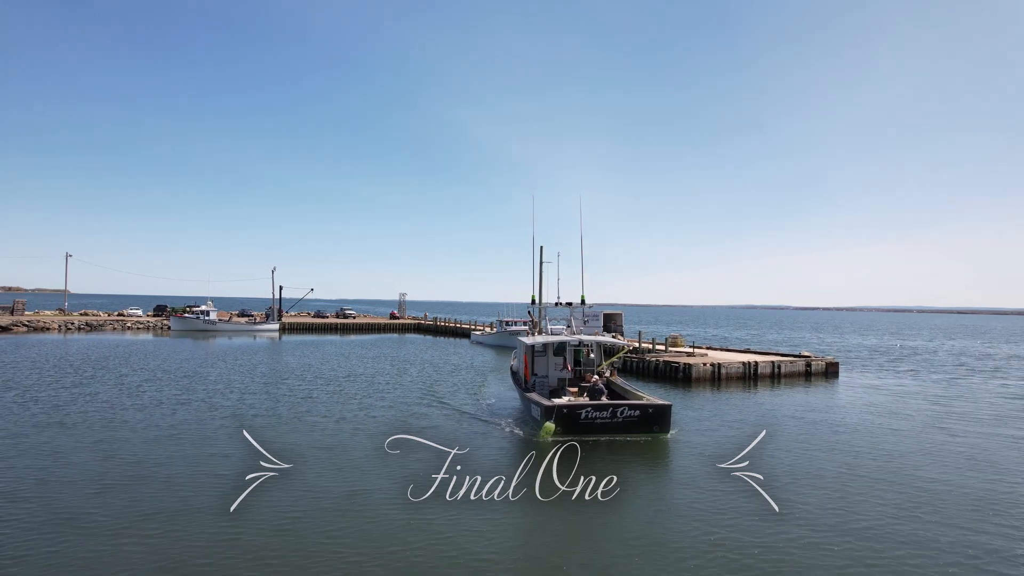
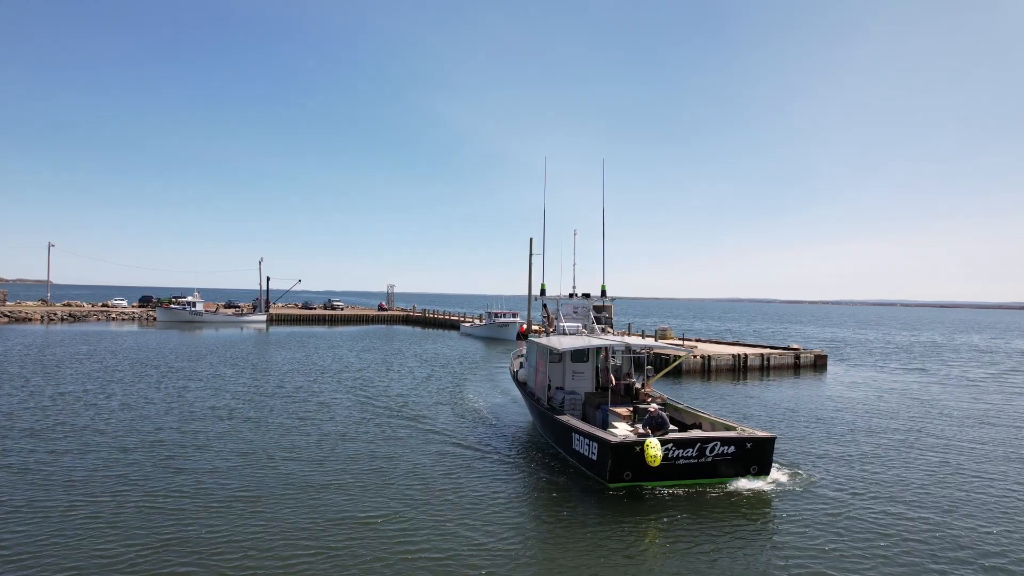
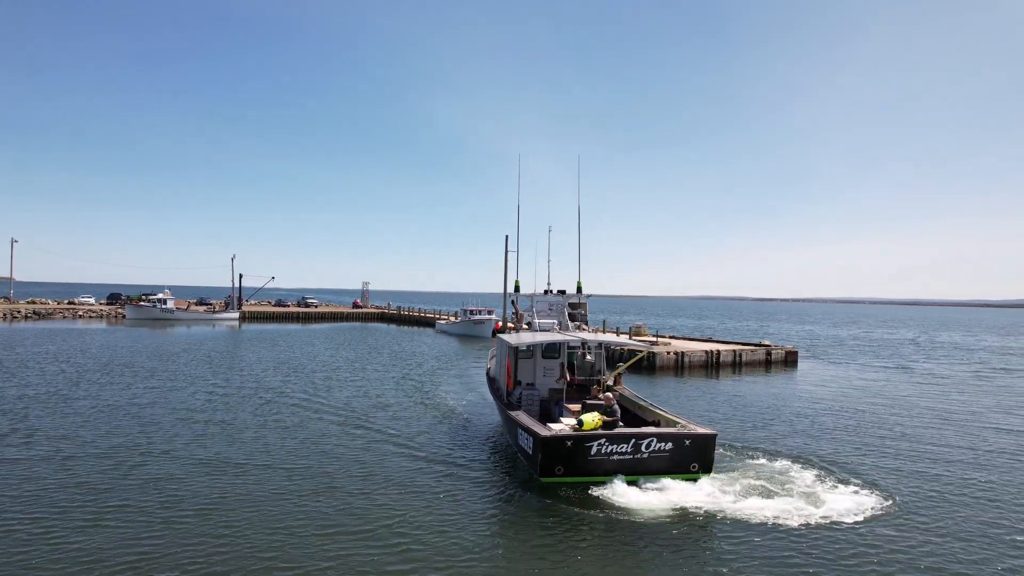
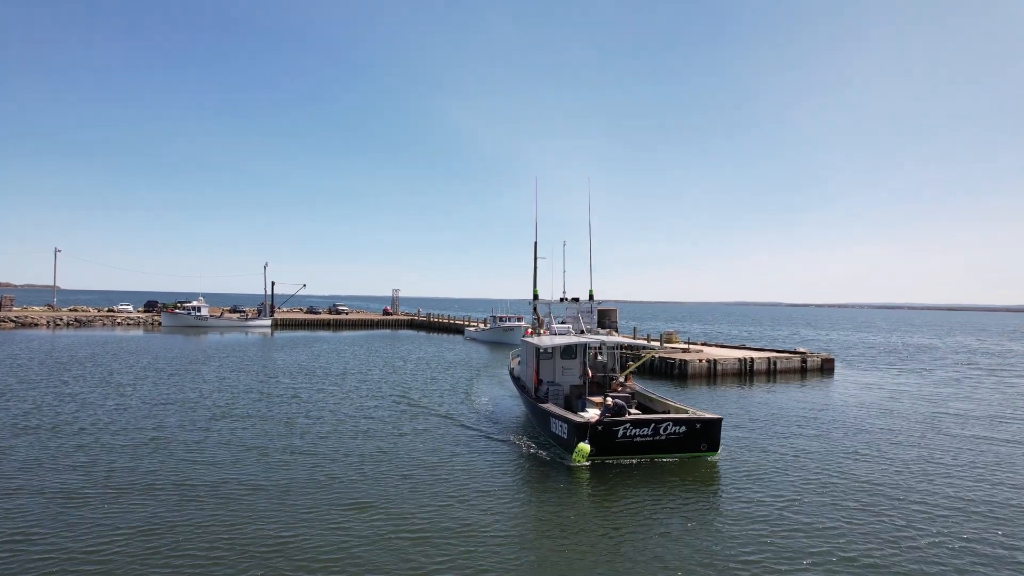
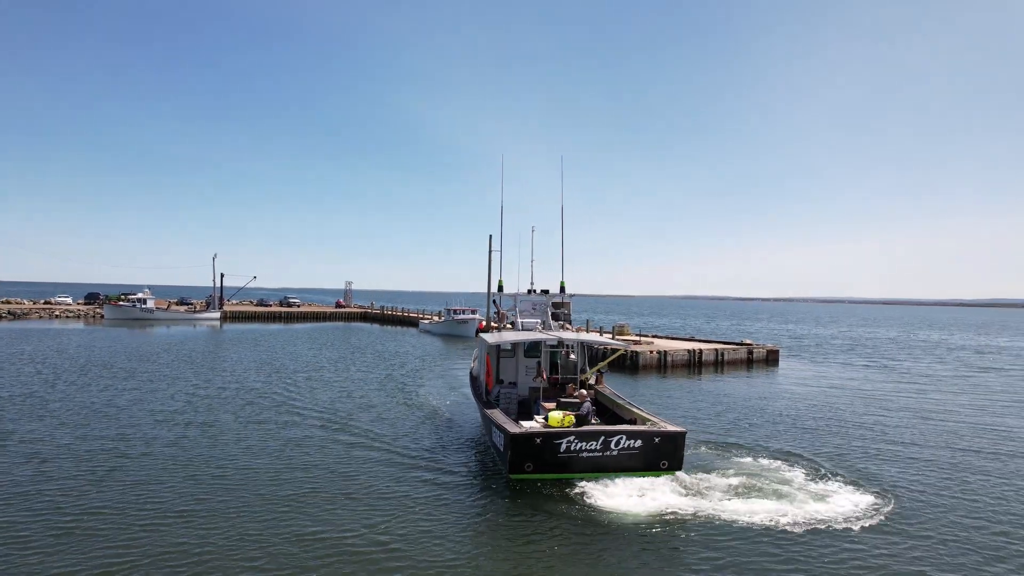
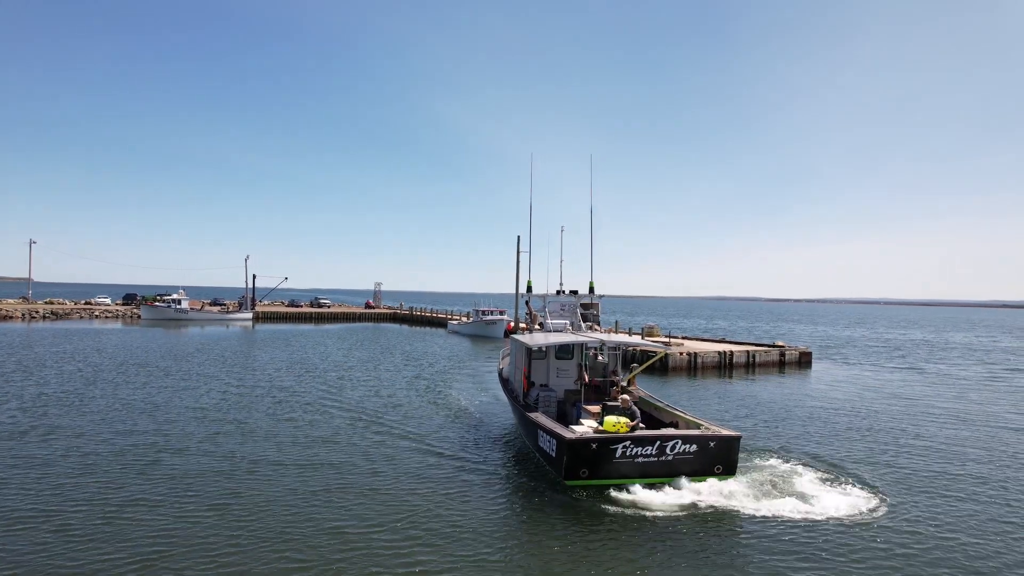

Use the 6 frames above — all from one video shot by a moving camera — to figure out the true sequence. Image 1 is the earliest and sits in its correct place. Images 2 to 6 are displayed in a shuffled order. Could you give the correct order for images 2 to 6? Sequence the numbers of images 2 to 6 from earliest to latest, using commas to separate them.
4, 2, 6, 3, 5
